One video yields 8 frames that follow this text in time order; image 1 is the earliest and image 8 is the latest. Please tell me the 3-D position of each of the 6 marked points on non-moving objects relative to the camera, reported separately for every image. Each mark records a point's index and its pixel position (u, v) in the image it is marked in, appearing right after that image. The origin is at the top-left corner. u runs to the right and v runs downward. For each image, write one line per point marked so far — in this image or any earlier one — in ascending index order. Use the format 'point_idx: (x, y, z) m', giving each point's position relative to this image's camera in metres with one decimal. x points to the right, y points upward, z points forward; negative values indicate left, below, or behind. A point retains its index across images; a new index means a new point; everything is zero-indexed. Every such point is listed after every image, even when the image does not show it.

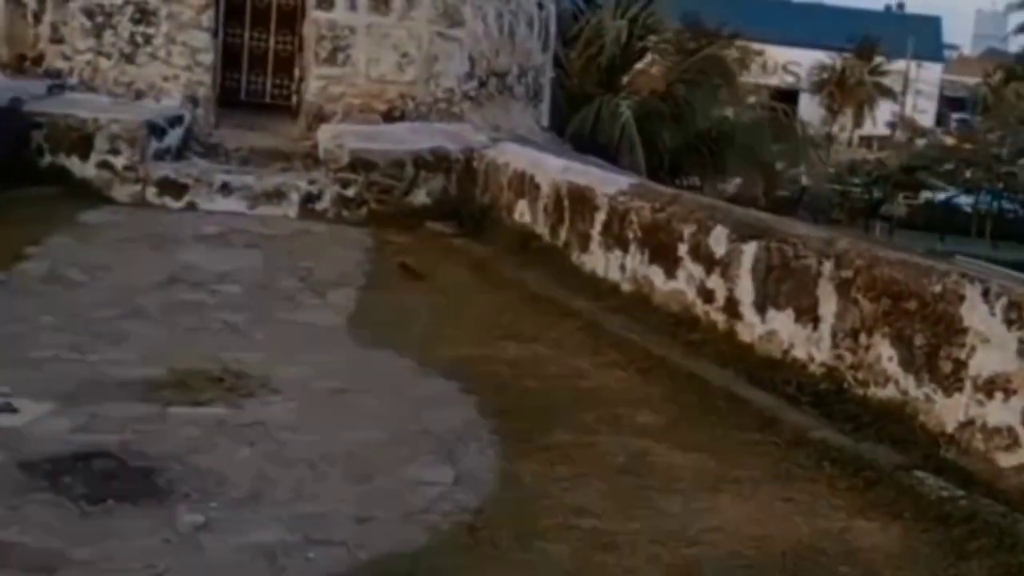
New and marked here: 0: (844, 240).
0: (+0.7, +0.1, +3.8) m
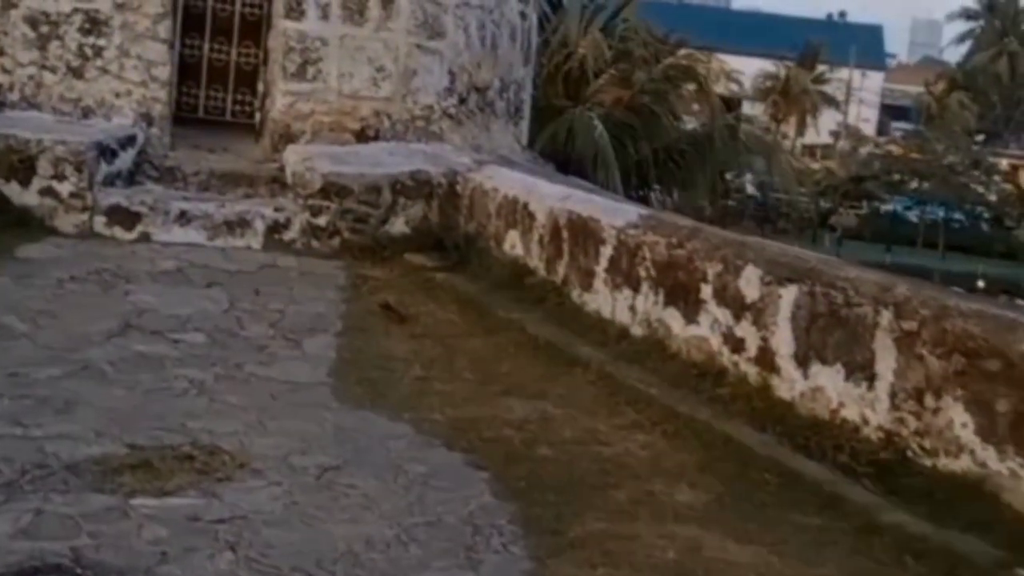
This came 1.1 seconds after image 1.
0: (+0.7, 0.0, +3.3) m
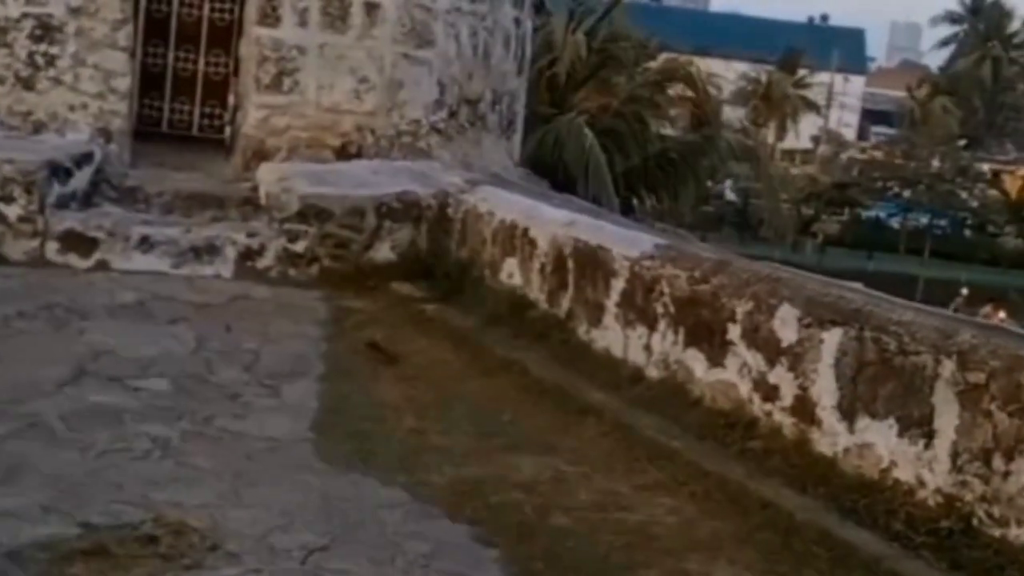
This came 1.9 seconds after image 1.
0: (+0.7, -0.1, +2.9) m
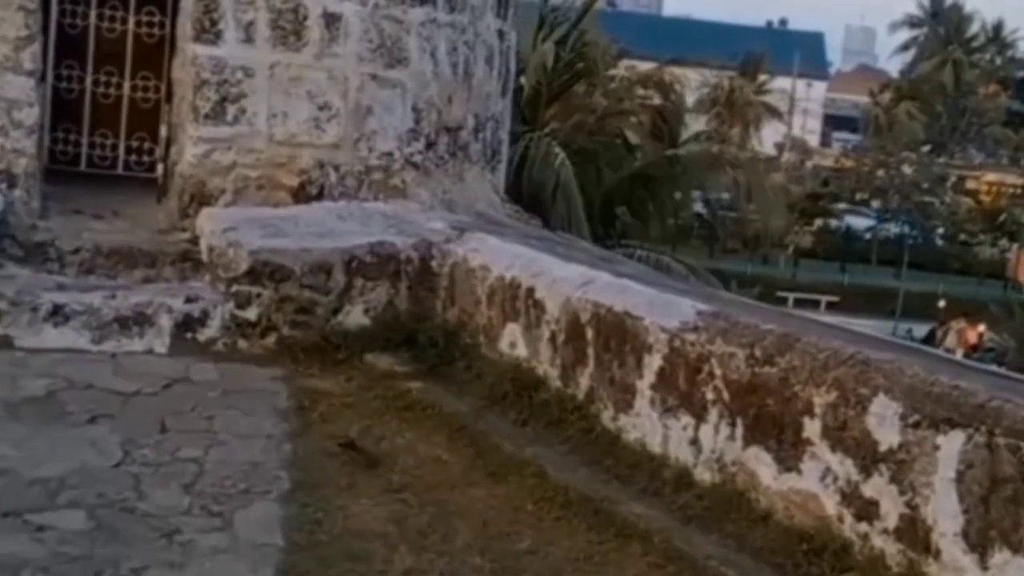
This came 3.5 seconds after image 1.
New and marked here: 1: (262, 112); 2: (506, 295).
0: (+0.7, -0.2, +2.2) m
1: (-0.5, +0.4, +4.0) m
2: (0.0, 0.0, +3.4) m
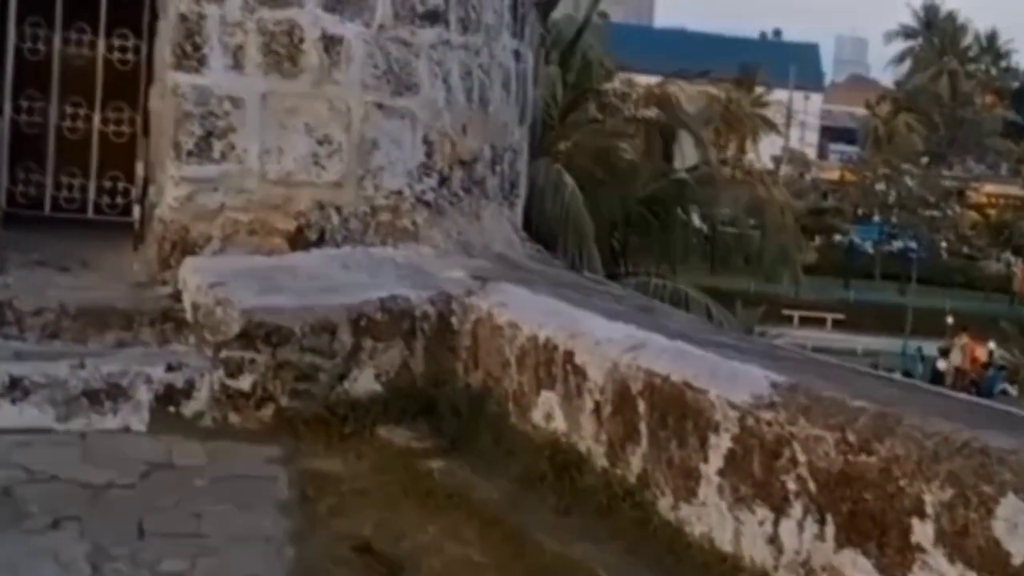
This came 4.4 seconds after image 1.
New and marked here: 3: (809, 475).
0: (+0.8, -0.3, +1.7) m
1: (-0.5, +0.3, +3.5) m
2: (0.0, -0.1, +2.9) m
3: (+0.4, -0.2, +2.4) m
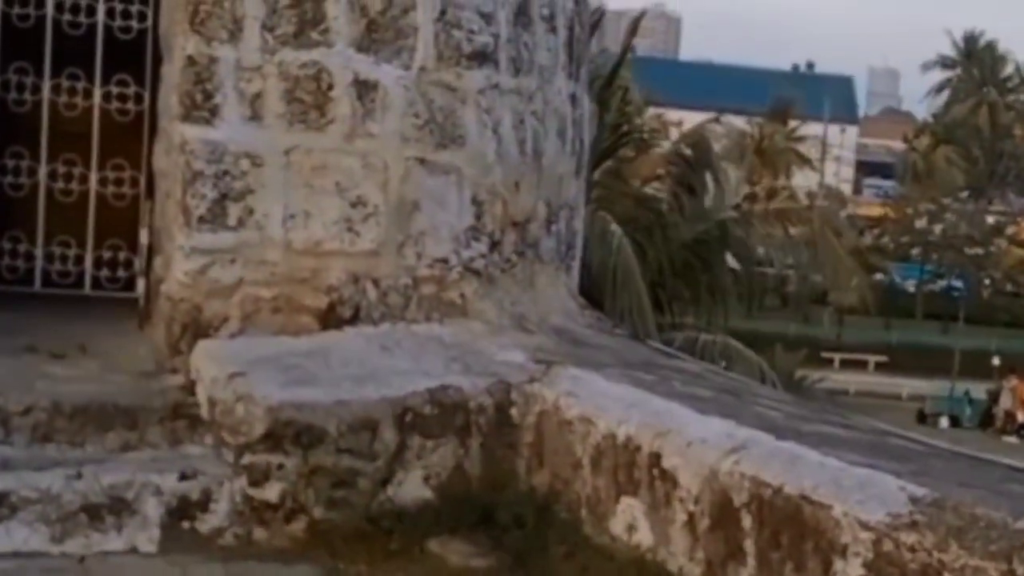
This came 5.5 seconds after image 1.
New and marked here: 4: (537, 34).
0: (+0.9, -0.3, +1.2) m
1: (-0.4, +0.1, +3.1) m
2: (+0.1, -0.2, +2.5) m
3: (+0.5, -0.3, +1.9) m
4: (0.0, +0.5, +3.4) m
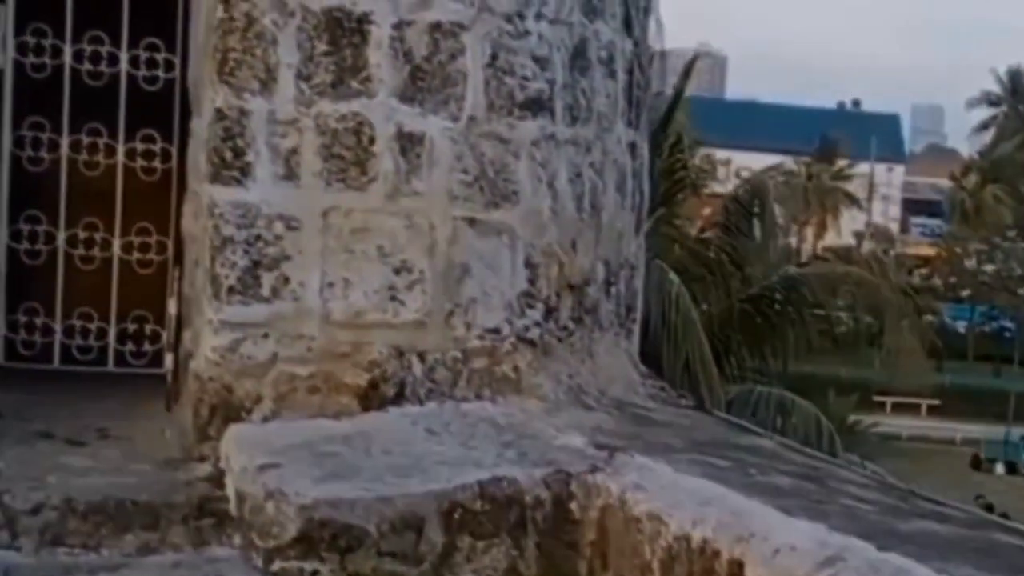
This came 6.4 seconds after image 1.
0: (+0.9, -0.4, +0.9) m
1: (-0.3, 0.0, +2.8) m
2: (+0.2, -0.3, +2.2) m
3: (+0.5, -0.4, +1.6) m
4: (+0.1, +0.3, +3.2) m
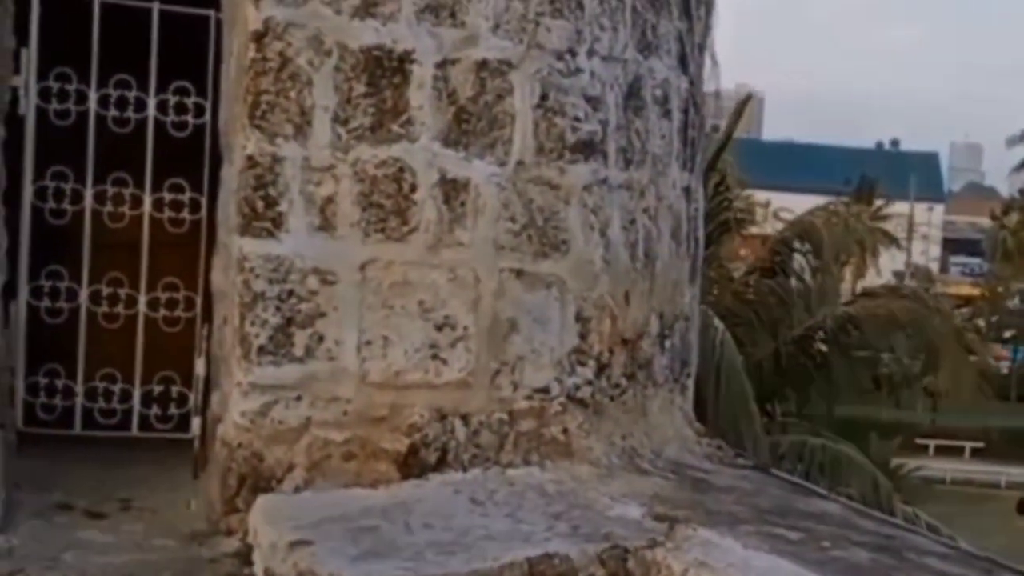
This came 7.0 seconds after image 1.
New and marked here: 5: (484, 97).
0: (+1.0, -0.4, +0.7) m
1: (-0.2, -0.1, +2.6) m
2: (+0.3, -0.4, +2.0) m
3: (+0.6, -0.5, +1.4) m
4: (+0.2, +0.3, +3.0) m
5: (0.0, +0.3, +2.7) m
